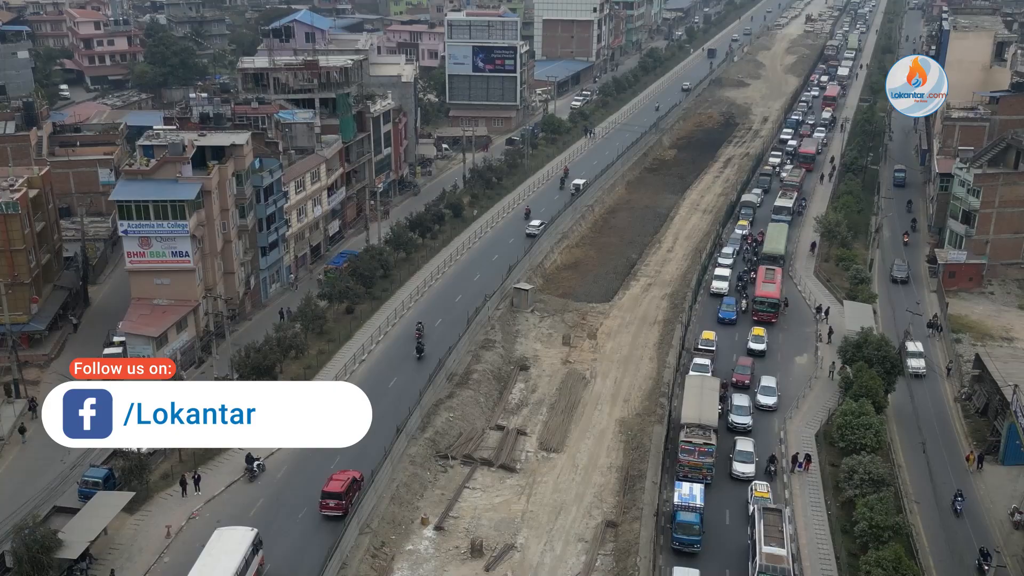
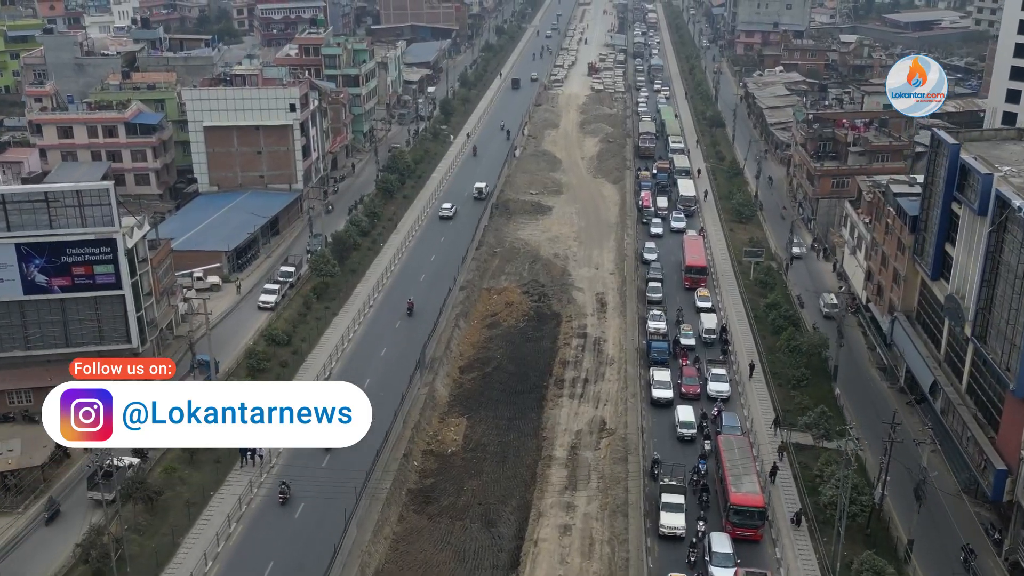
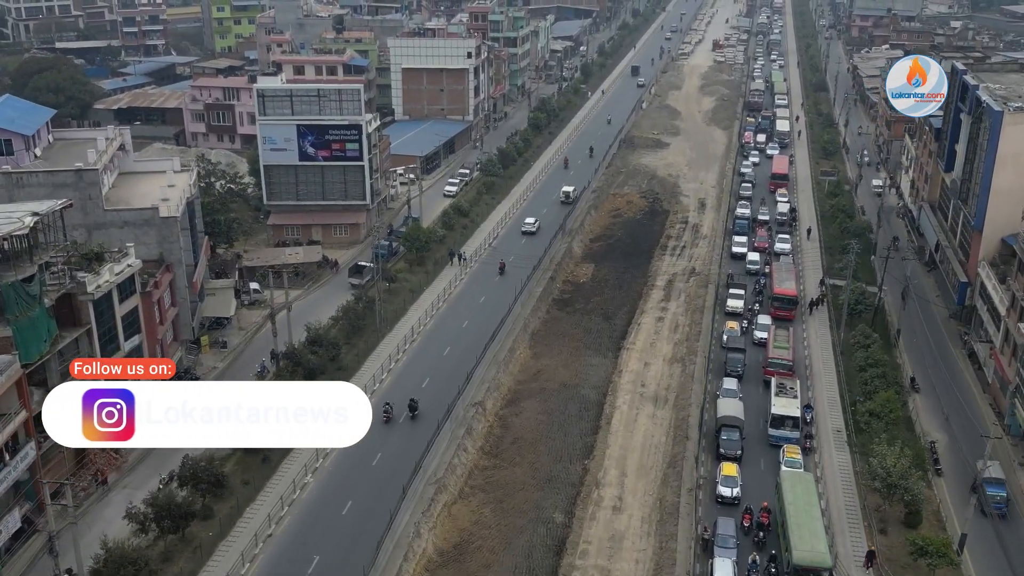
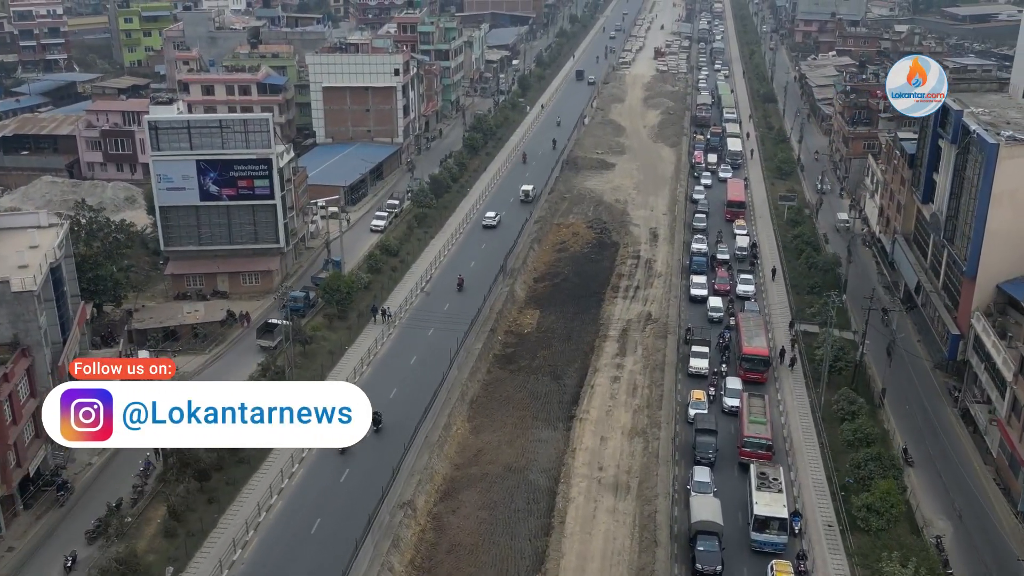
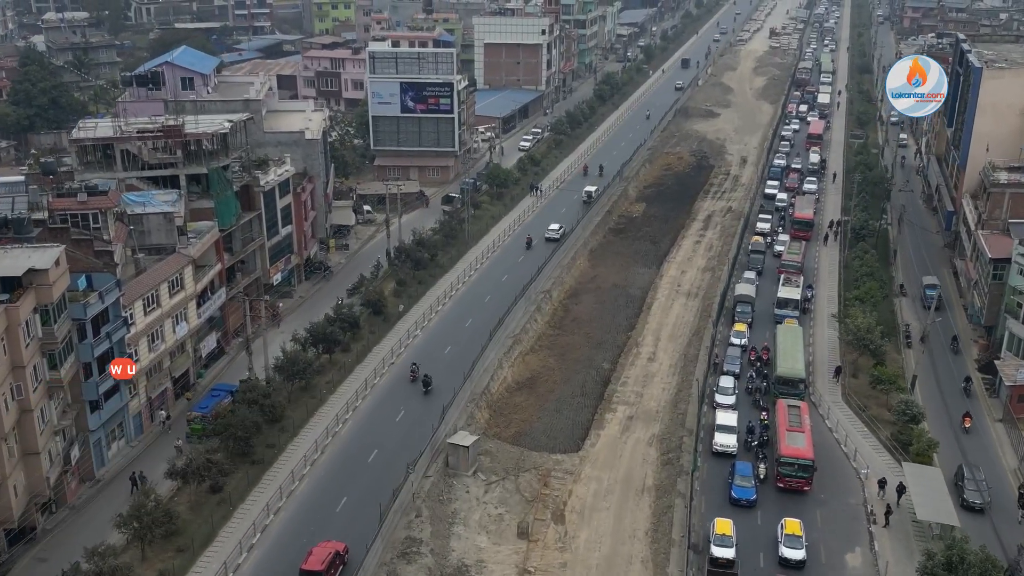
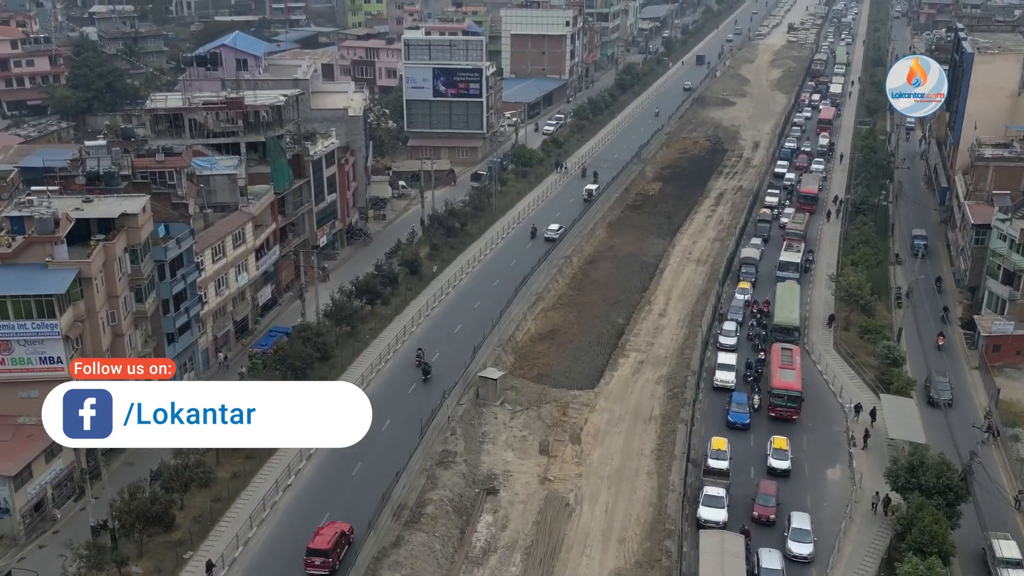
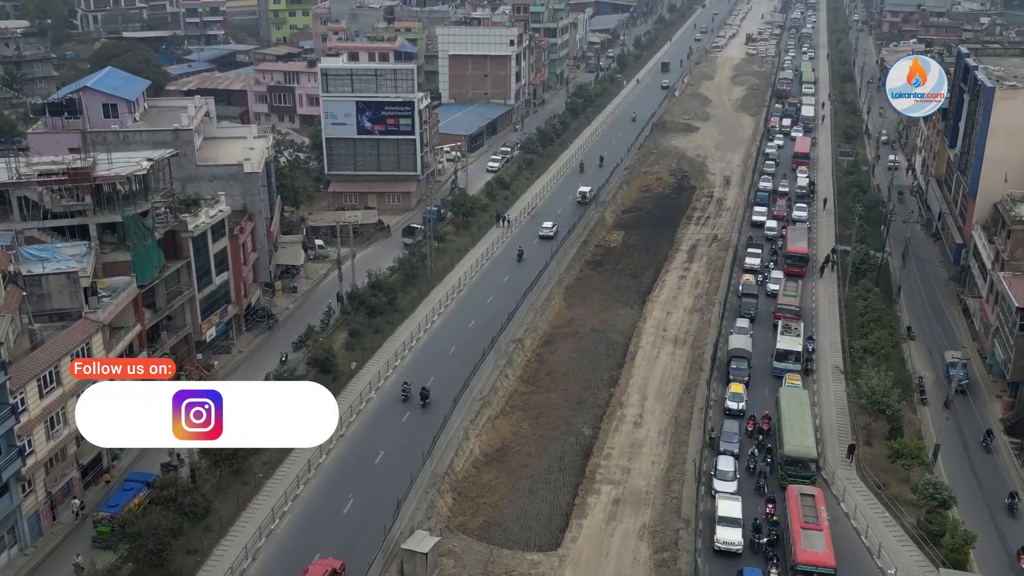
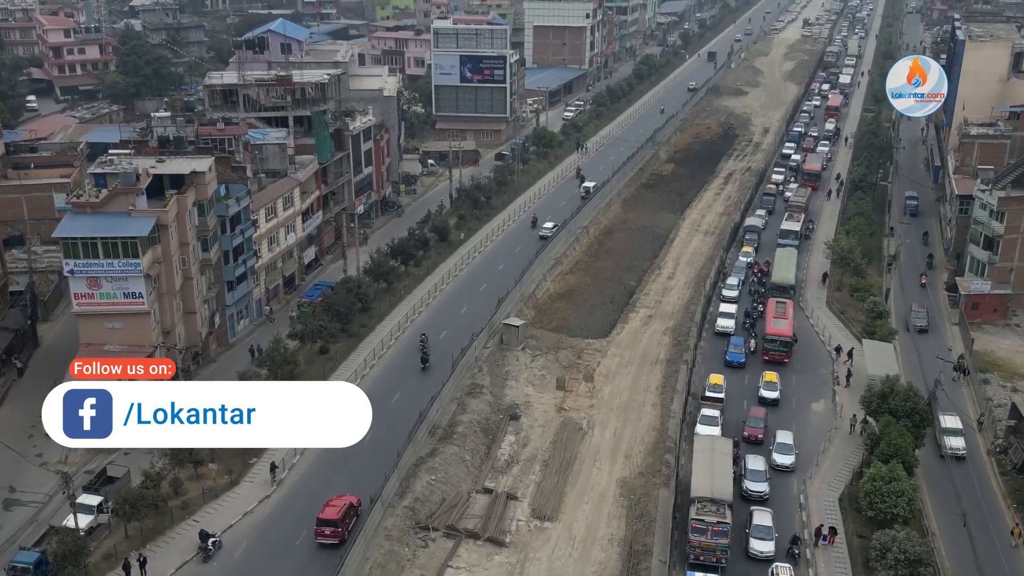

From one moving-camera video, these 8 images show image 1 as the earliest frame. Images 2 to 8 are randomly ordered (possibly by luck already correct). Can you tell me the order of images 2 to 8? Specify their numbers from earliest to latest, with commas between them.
8, 6, 5, 7, 3, 4, 2
